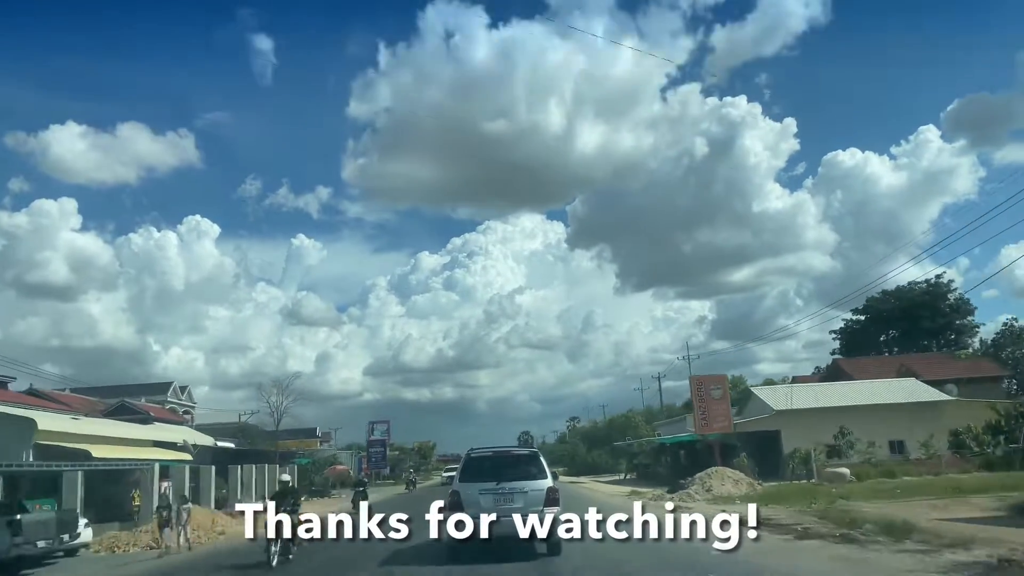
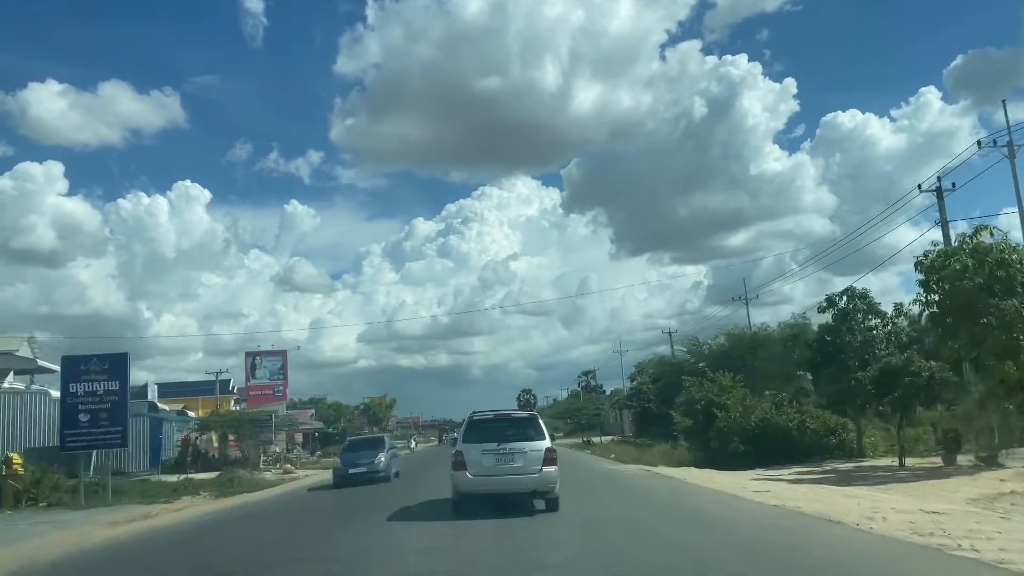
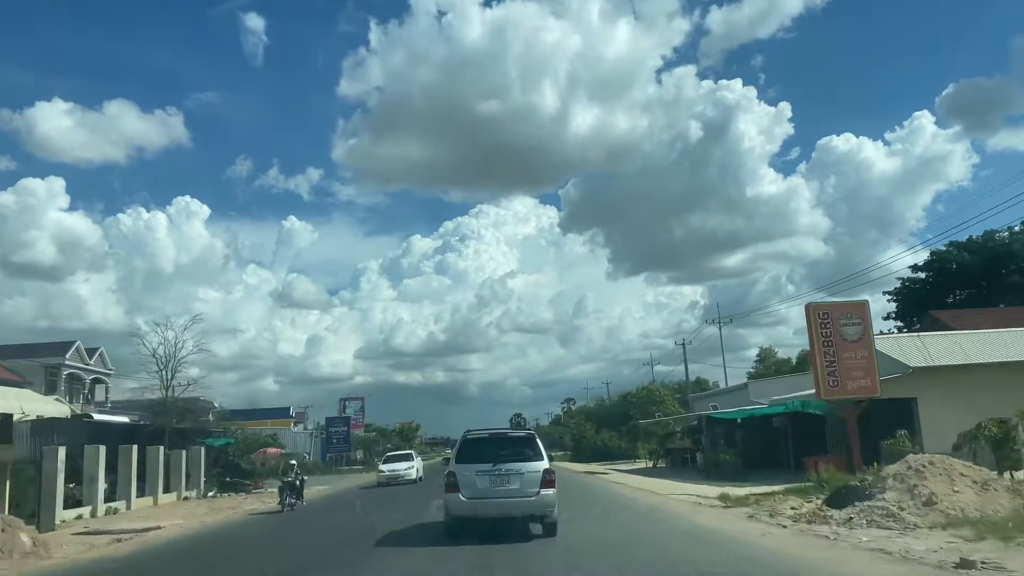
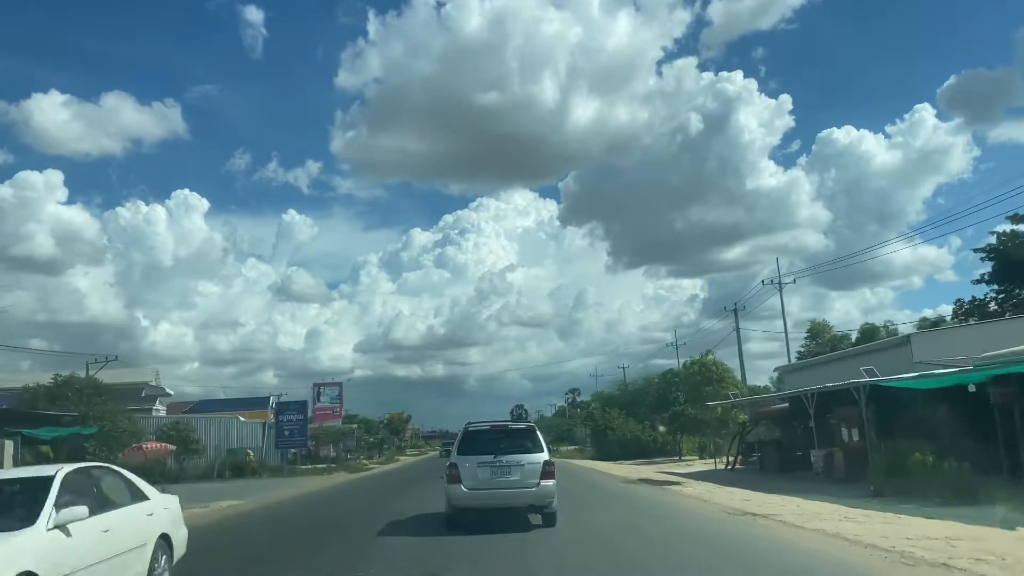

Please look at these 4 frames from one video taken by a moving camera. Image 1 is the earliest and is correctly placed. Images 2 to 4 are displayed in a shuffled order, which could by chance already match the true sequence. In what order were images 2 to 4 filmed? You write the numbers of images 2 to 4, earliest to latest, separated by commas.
3, 4, 2
